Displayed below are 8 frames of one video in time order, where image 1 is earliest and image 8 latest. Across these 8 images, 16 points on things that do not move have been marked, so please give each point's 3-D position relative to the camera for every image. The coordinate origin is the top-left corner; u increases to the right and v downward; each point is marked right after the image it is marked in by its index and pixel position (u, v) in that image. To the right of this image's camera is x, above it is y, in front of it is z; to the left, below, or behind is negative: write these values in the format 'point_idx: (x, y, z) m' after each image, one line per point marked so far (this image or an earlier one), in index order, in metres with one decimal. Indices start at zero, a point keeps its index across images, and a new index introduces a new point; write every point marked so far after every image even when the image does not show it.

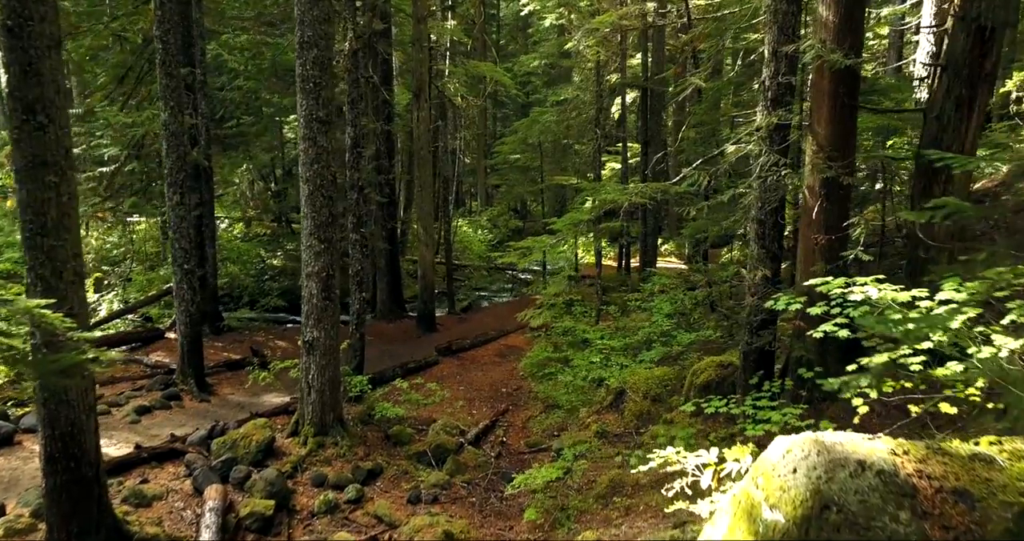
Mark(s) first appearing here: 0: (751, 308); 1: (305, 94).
0: (+2.9, -0.5, +7.1) m
1: (-3.0, +2.5, +8.3) m
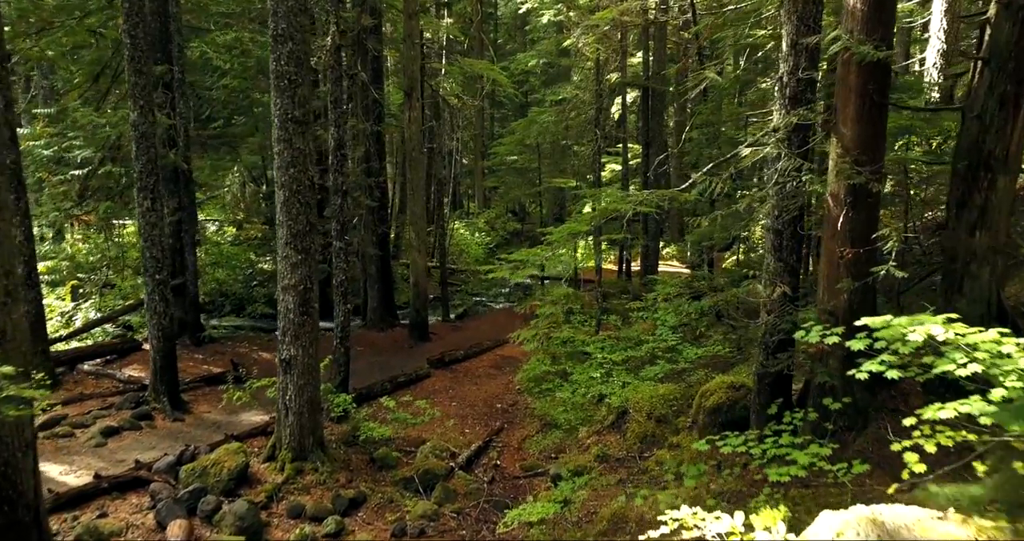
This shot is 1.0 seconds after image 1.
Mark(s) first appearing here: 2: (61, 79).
0: (+2.8, -0.6, +6.5) m
1: (-3.1, +2.3, +7.6) m
2: (-11.7, +5.0, +15.1) m
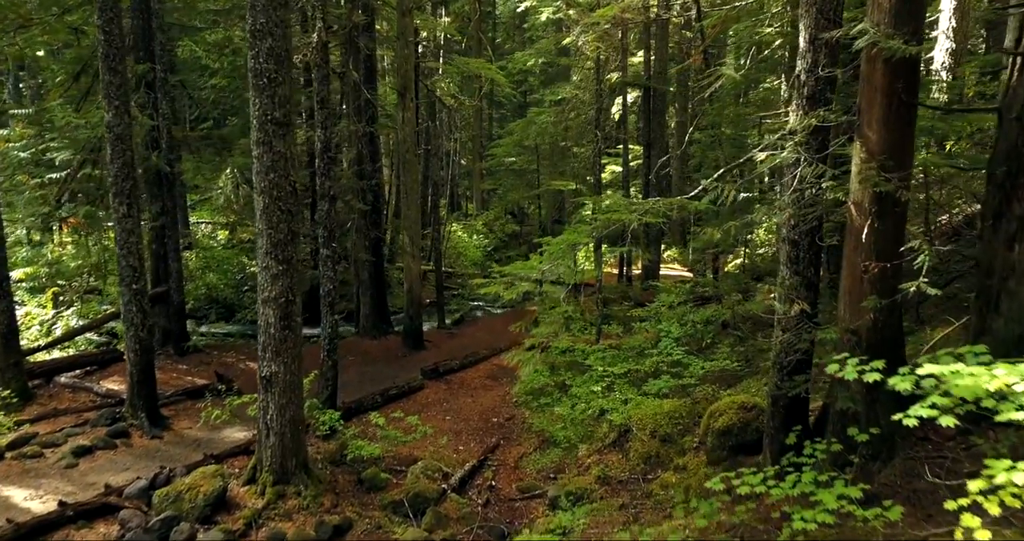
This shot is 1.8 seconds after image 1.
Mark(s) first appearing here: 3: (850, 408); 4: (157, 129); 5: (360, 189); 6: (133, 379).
0: (+2.8, -0.8, +6.0) m
1: (-3.1, +2.2, +7.1) m
2: (-11.8, +4.8, +14.6) m
3: (+3.2, -1.3, +5.4) m
4: (-7.5, +3.0, +12.2) m
5: (-3.7, +2.0, +14.1) m
6: (-6.2, -1.8, +9.5) m
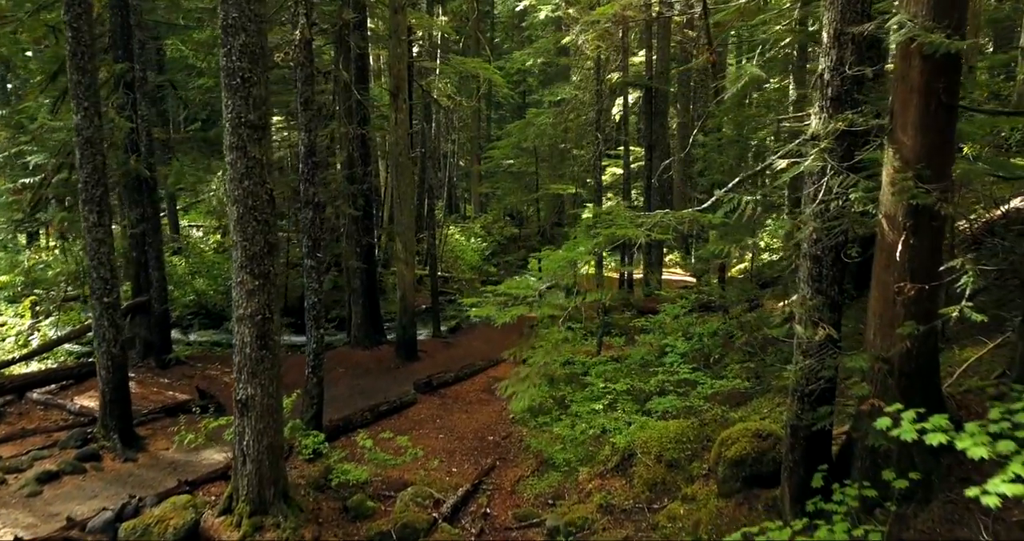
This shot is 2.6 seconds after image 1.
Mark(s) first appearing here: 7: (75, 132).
0: (+2.7, -1.0, +5.4) m
1: (-3.2, +2.0, +6.6) m
2: (-11.8, +4.6, +14.0) m
3: (+3.1, -1.5, +4.9) m
4: (-7.5, +2.8, +11.7) m
5: (-3.8, +1.8, +13.5) m
6: (-6.3, -2.0, +8.9) m
7: (-6.4, +2.0, +8.5) m
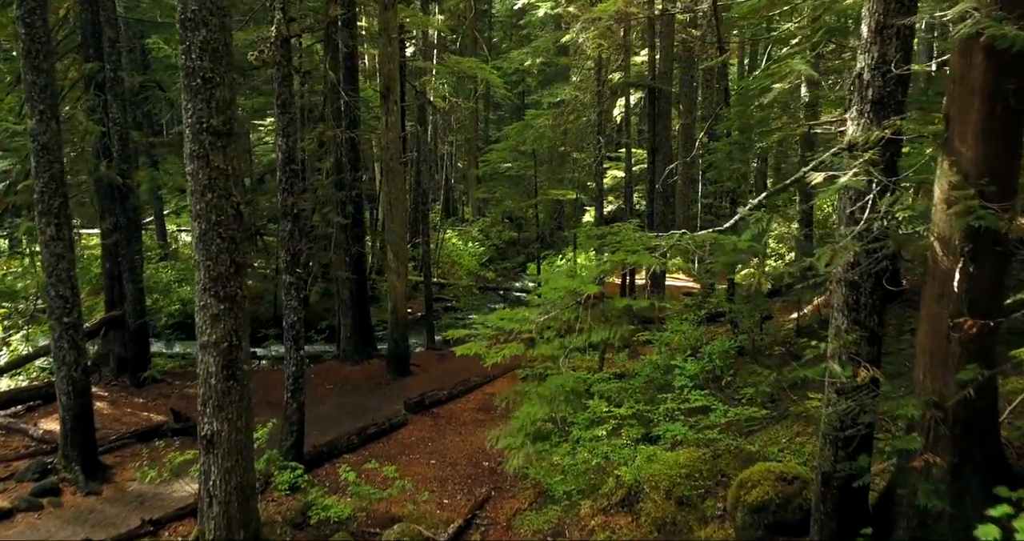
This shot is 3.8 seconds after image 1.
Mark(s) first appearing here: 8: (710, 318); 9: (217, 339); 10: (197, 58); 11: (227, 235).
0: (+2.7, -1.2, +4.7) m
1: (-3.2, +1.8, +5.9) m
2: (-11.9, +4.4, +13.3) m
3: (+3.1, -1.7, +4.2) m
4: (-7.6, +2.6, +11.0) m
5: (-3.8, +1.6, +12.8) m
6: (-6.3, -2.2, +8.2) m
7: (-6.5, +1.8, +7.8) m
8: (+4.0, -0.9, +11.7) m
9: (-3.1, -0.7, +6.2) m
10: (-3.1, +2.1, +5.8) m
11: (-3.0, +0.4, +6.1) m
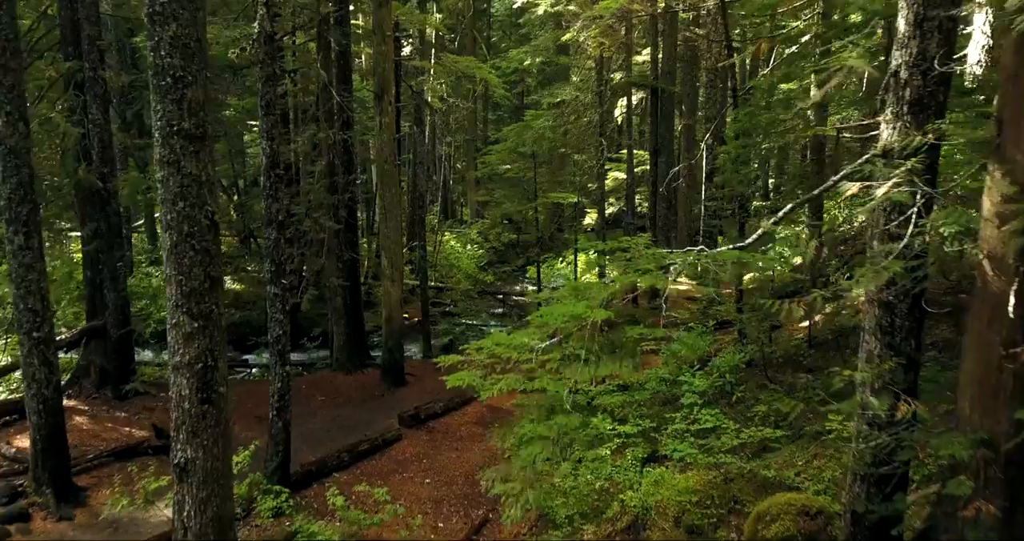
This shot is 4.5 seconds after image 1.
0: (+2.7, -1.3, +4.2) m
1: (-3.3, +1.6, +5.4) m
2: (-11.9, +4.2, +12.9) m
3: (+3.0, -1.8, +3.7) m
4: (-7.6, +2.4, +10.5) m
5: (-3.9, +1.4, +12.3) m
6: (-6.3, -2.3, +7.8) m
7: (-6.5, +1.6, +7.3) m
8: (+4.0, -1.1, +11.3) m
9: (-3.2, -0.9, +5.7) m
10: (-3.2, +2.0, +5.3) m
11: (-3.0, +0.2, +5.6) m
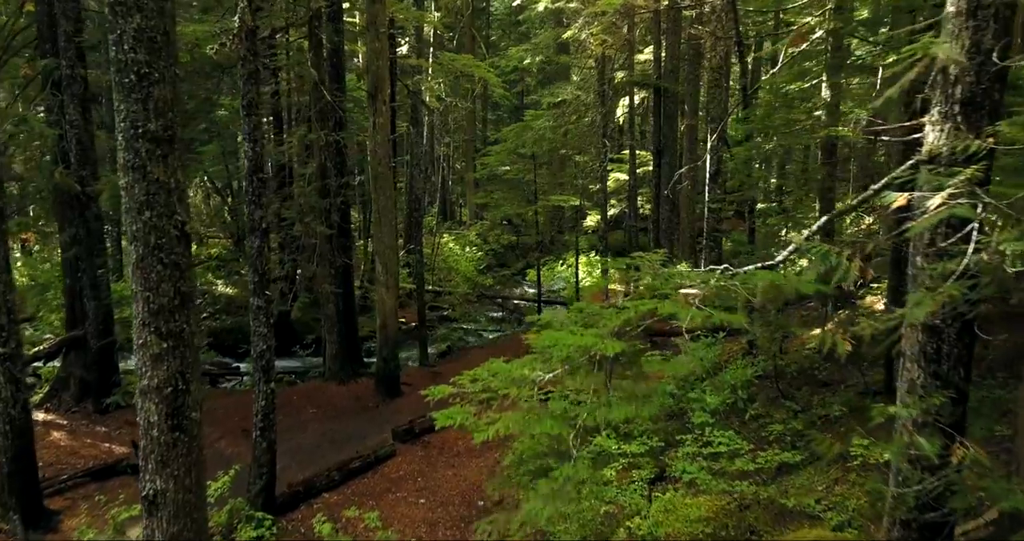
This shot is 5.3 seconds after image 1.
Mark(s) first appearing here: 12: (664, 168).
0: (+2.6, -1.5, +3.8) m
1: (-3.3, +1.5, +4.9) m
2: (-11.9, +4.1, +12.4) m
3: (+3.0, -2.0, +3.2) m
4: (-7.6, +2.3, +10.0) m
5: (-3.9, +1.3, +11.9) m
6: (-6.3, -2.5, +7.3) m
7: (-6.5, +1.5, +6.9) m
8: (+4.0, -1.2, +10.8) m
9: (-3.2, -1.0, +5.2) m
10: (-3.2, +1.8, +4.8) m
11: (-3.0, +0.1, +5.2) m
12: (+4.4, +2.9, +16.6) m
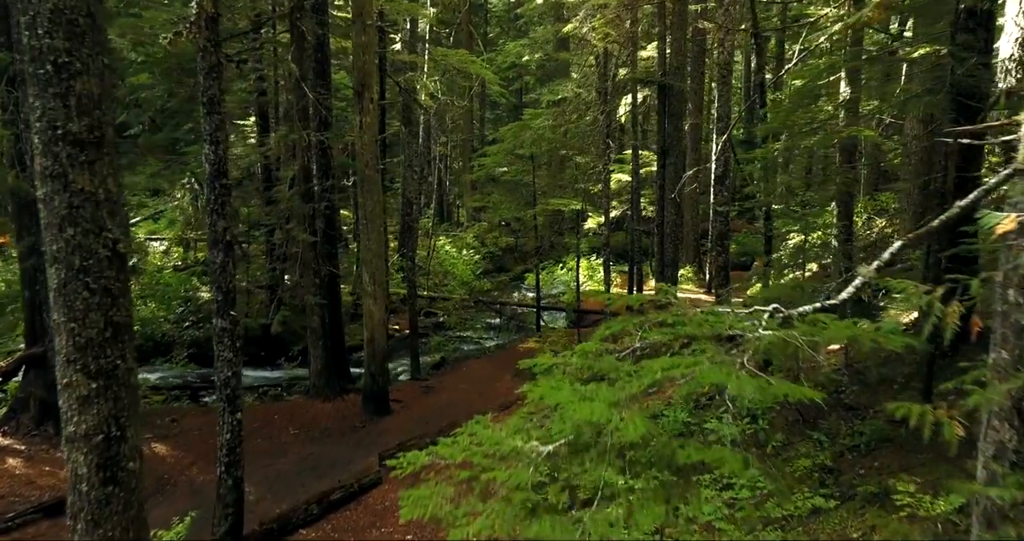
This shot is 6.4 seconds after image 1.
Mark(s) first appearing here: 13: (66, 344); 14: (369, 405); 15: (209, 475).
0: (+2.6, -1.7, +3.0) m
1: (-3.3, +1.3, +4.1) m
2: (-12.0, +3.9, +11.6) m
3: (+3.0, -2.2, +2.4) m
4: (-7.7, +2.1, +9.2) m
5: (-3.9, +1.1, +11.1) m
6: (-6.4, -2.7, +6.5) m
7: (-6.5, +1.3, +6.1) m
8: (+3.9, -1.4, +10.0) m
9: (-3.2, -1.2, +4.5) m
10: (-3.2, +1.6, +4.0) m
11: (-3.1, -0.1, +4.4) m
12: (+4.3, +2.7, +15.8) m
13: (-3.3, -0.5, +4.3) m
14: (-2.8, -2.6, +11.5) m
15: (-4.7, -3.2, +9.1) m
